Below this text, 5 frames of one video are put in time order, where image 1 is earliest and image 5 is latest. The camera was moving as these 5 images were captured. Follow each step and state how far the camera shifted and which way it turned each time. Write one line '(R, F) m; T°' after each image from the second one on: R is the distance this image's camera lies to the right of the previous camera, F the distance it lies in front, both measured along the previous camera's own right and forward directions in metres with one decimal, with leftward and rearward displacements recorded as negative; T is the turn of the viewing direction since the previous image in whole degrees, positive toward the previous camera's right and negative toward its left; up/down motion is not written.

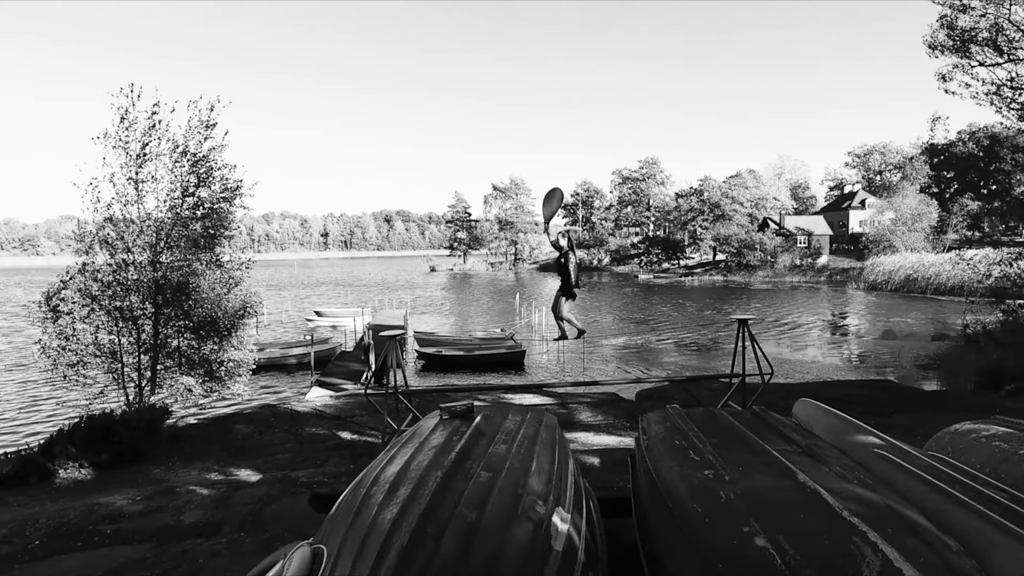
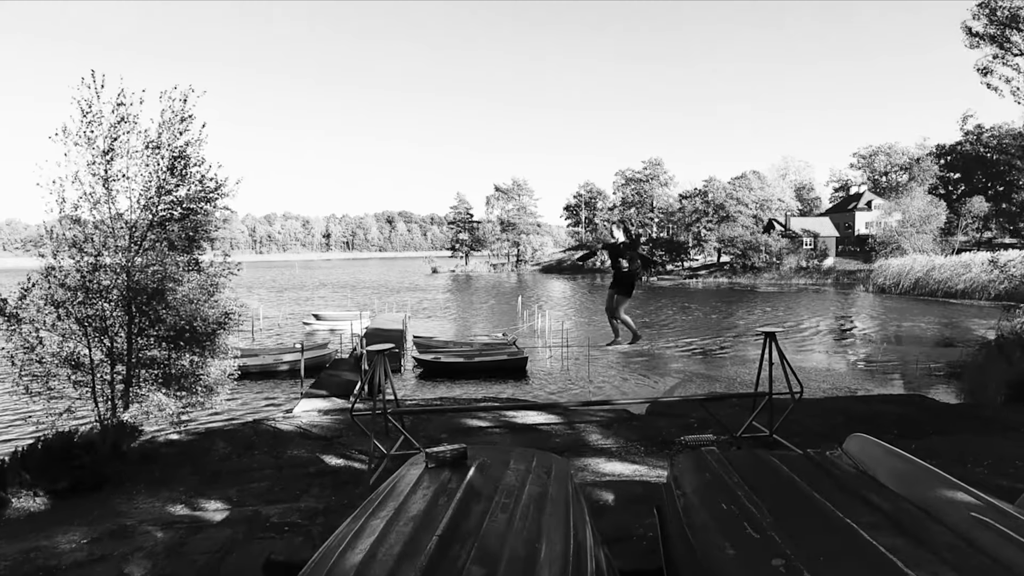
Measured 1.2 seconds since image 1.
(0.0, +1.0) m; 0°
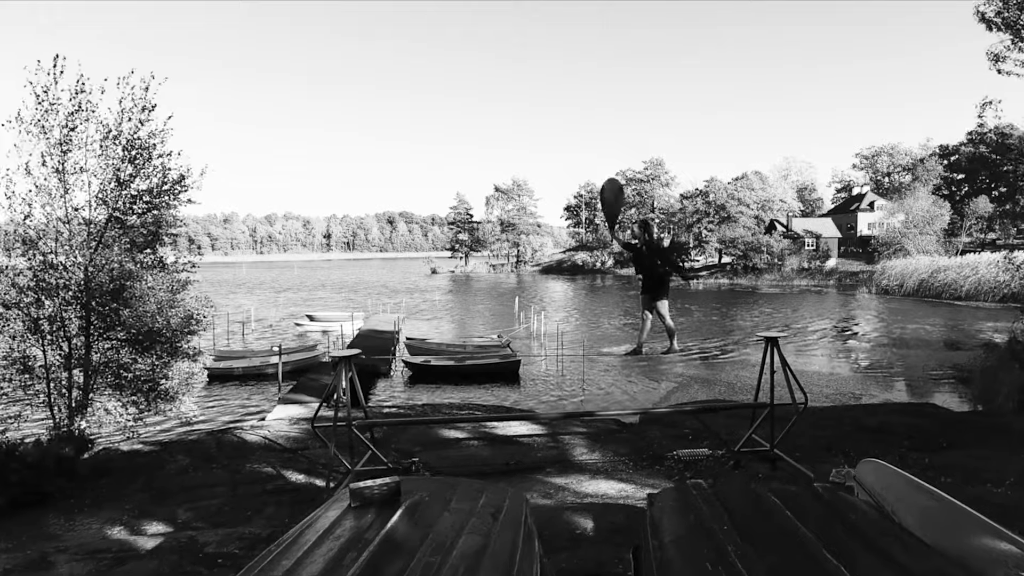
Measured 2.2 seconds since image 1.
(+0.4, +0.8) m; 0°
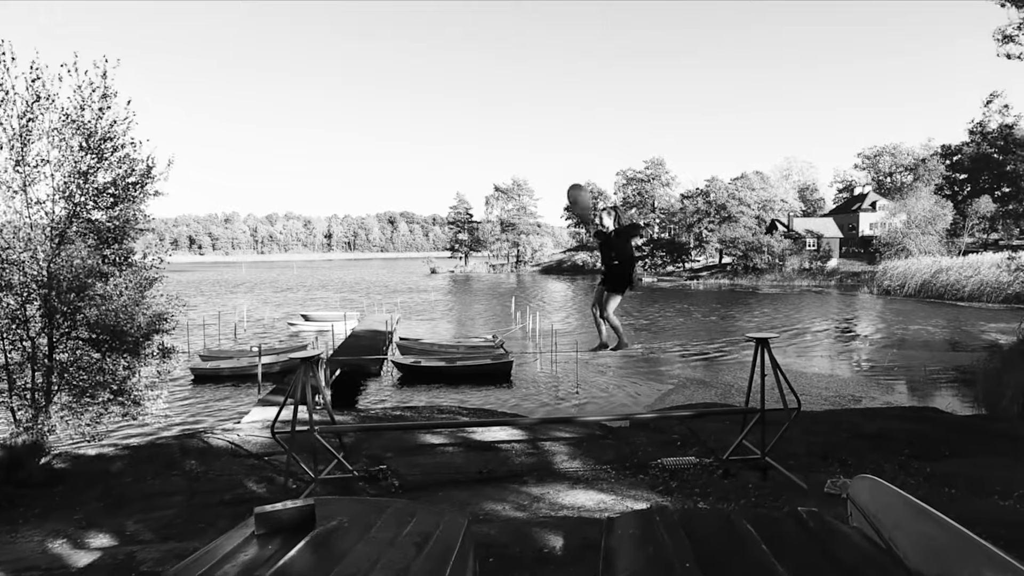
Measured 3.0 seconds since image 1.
(+0.4, +0.5) m; 0°
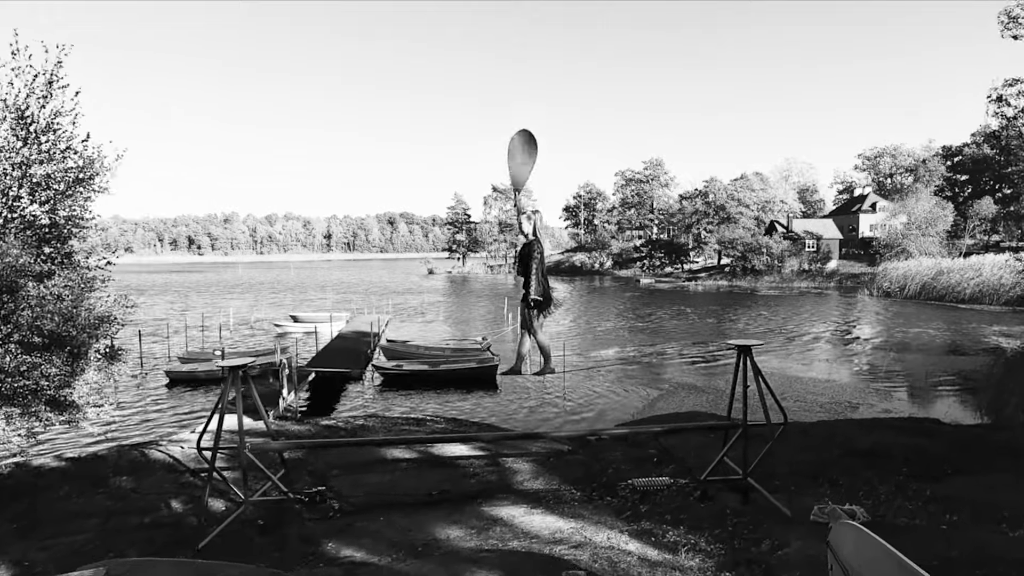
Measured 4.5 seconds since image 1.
(+0.6, +0.8) m; 0°
